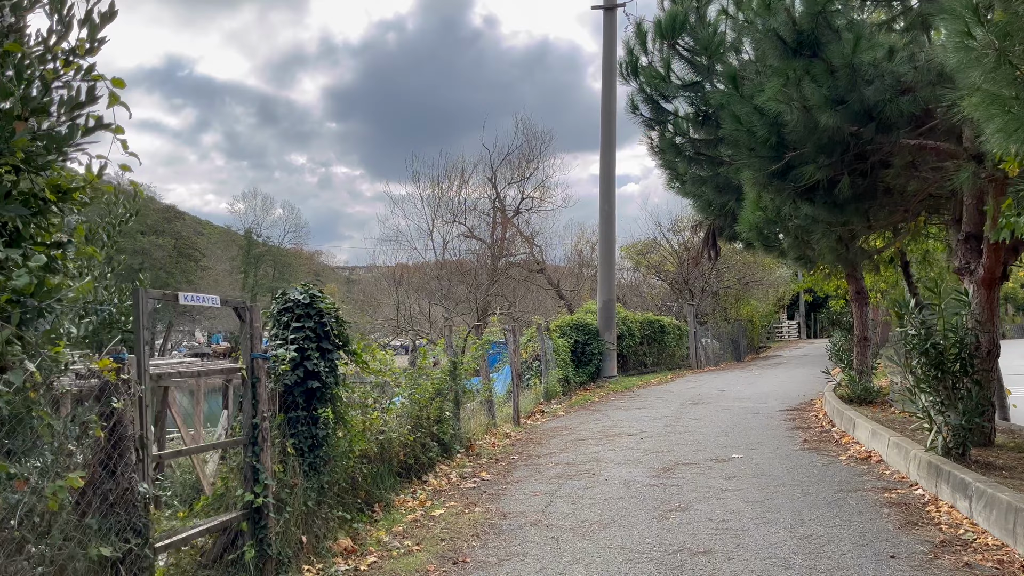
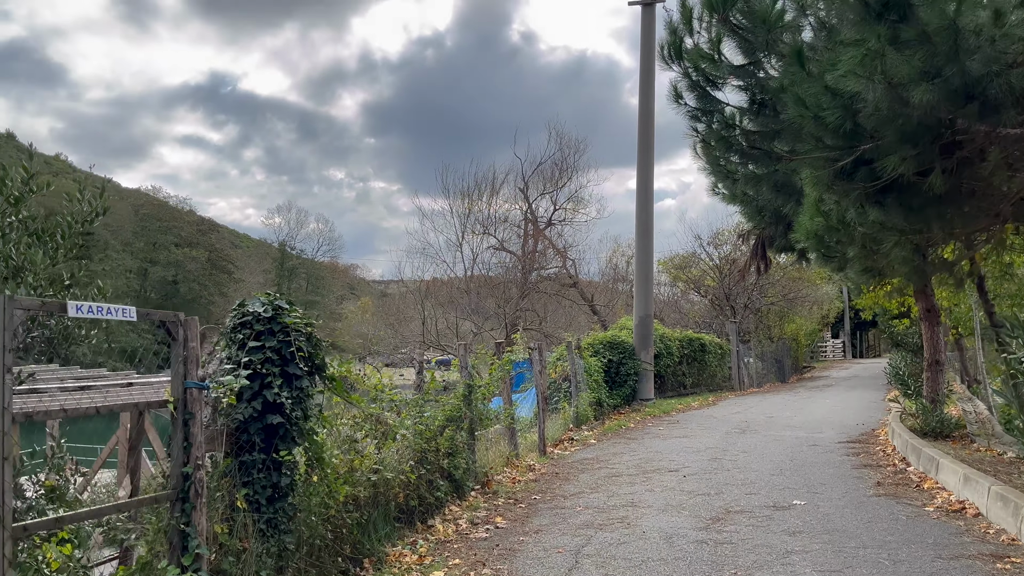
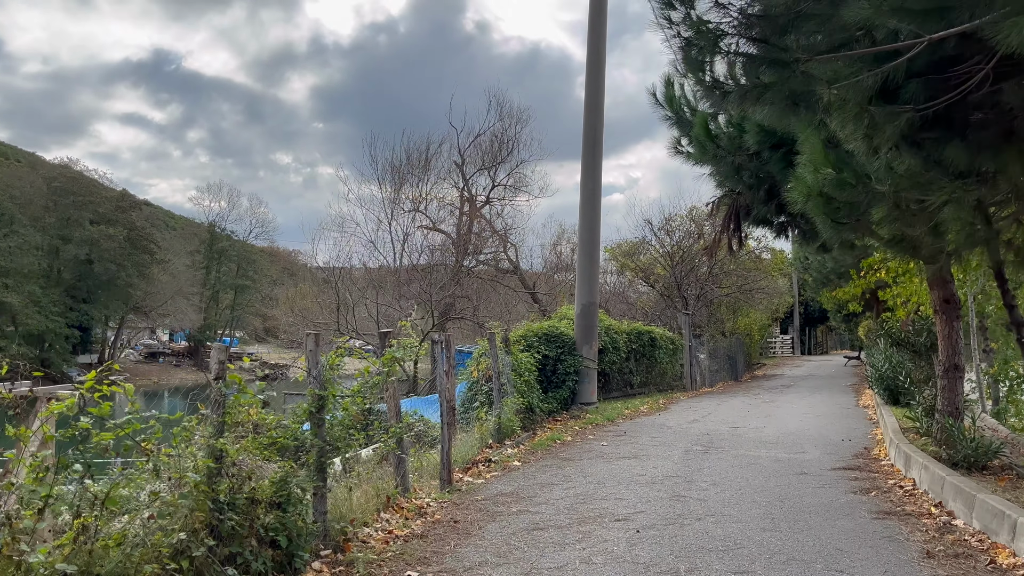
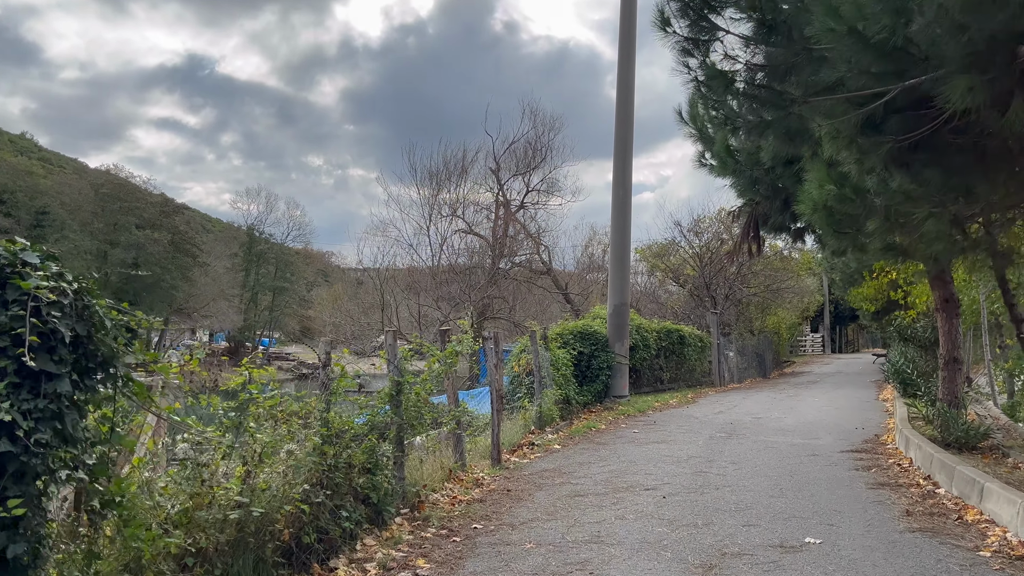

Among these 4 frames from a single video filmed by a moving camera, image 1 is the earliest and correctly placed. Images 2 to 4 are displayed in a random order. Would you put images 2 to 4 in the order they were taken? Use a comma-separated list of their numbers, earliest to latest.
2, 4, 3
